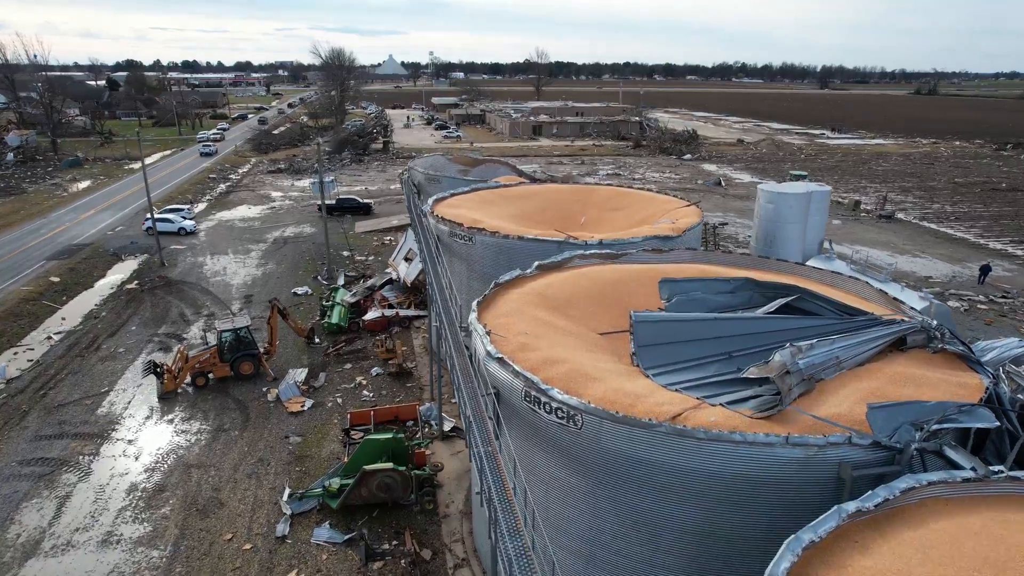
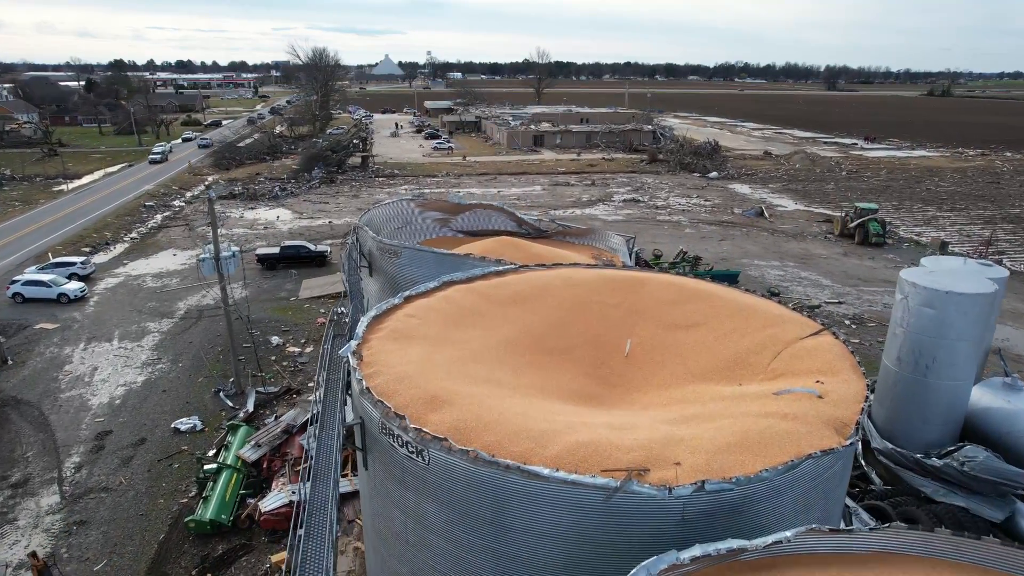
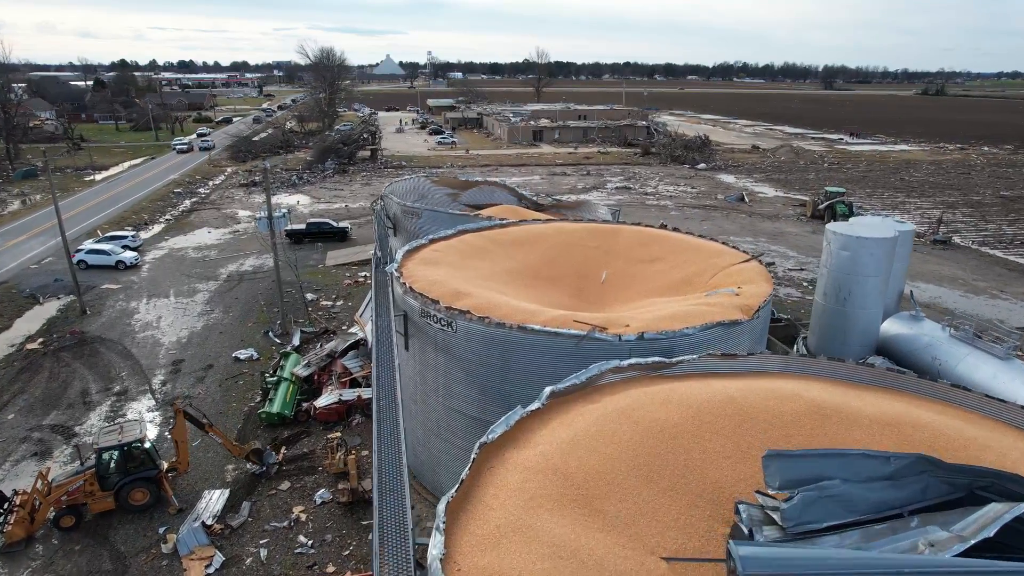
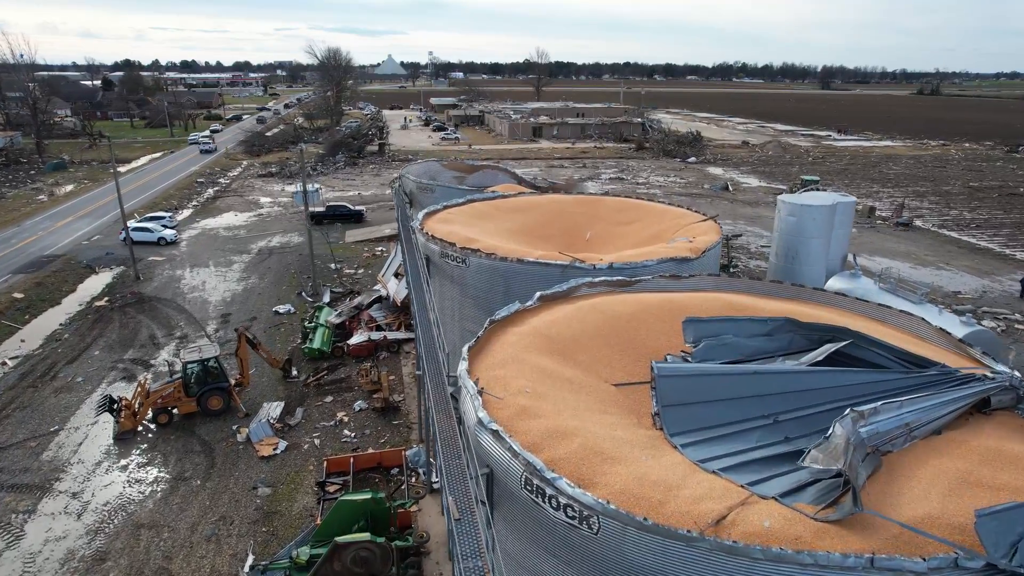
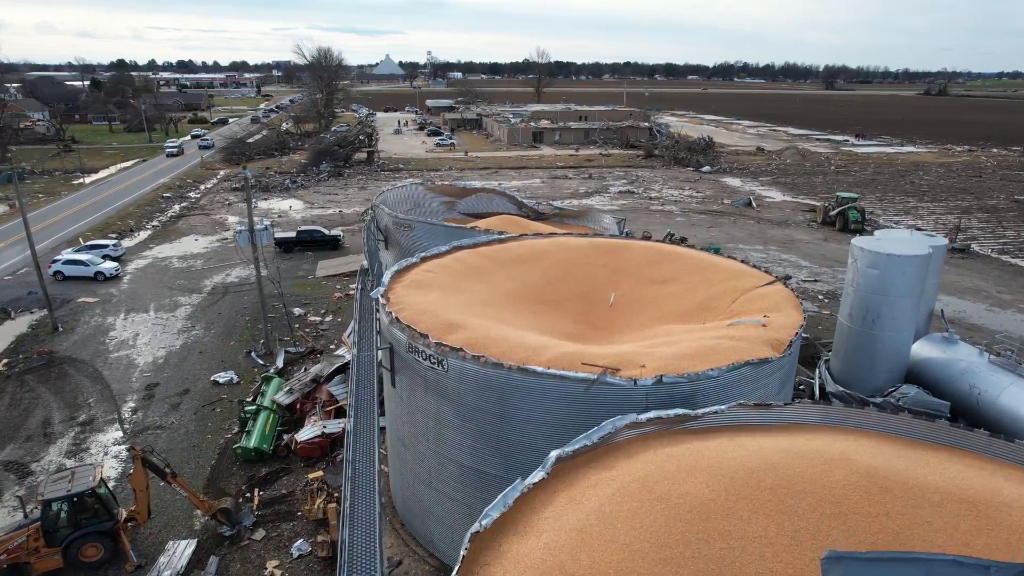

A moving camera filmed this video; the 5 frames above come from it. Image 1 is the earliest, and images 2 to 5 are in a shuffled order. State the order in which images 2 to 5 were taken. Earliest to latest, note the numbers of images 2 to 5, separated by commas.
4, 3, 5, 2
